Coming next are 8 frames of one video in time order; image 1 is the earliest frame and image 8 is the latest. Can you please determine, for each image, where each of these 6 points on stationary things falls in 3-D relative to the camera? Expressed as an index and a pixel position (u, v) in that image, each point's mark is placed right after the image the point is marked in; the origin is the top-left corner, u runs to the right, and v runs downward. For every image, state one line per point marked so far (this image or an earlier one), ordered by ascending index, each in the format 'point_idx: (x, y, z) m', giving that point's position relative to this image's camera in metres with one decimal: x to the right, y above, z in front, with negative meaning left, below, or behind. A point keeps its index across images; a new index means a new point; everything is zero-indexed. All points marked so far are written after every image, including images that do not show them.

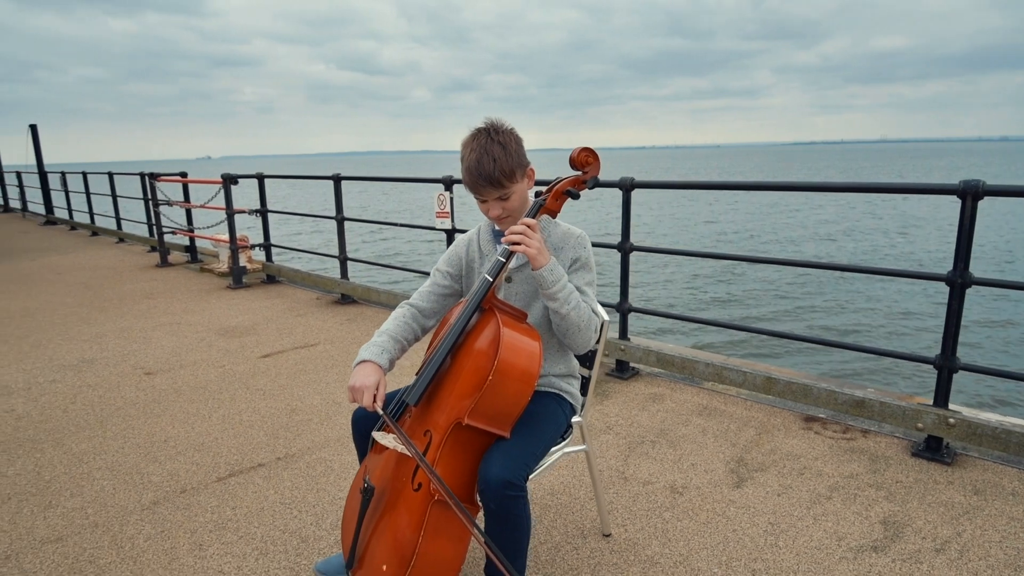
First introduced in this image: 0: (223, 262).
0: (-3.3, +0.3, +7.1) m
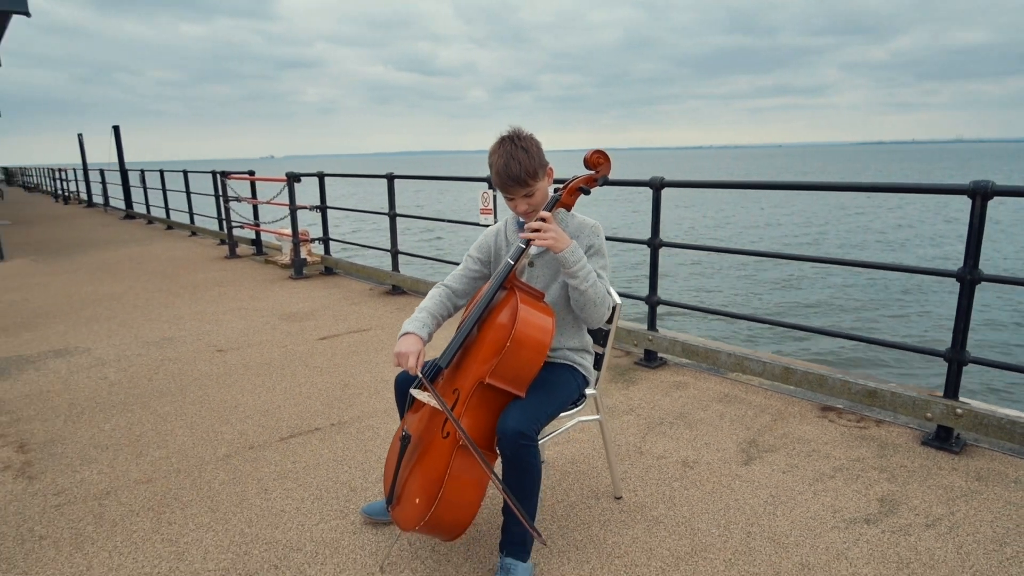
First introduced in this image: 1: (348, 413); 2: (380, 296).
0: (-2.8, +0.4, +7.6) m
1: (-0.9, -0.7, +3.3) m
2: (-1.3, -0.1, +5.9) m
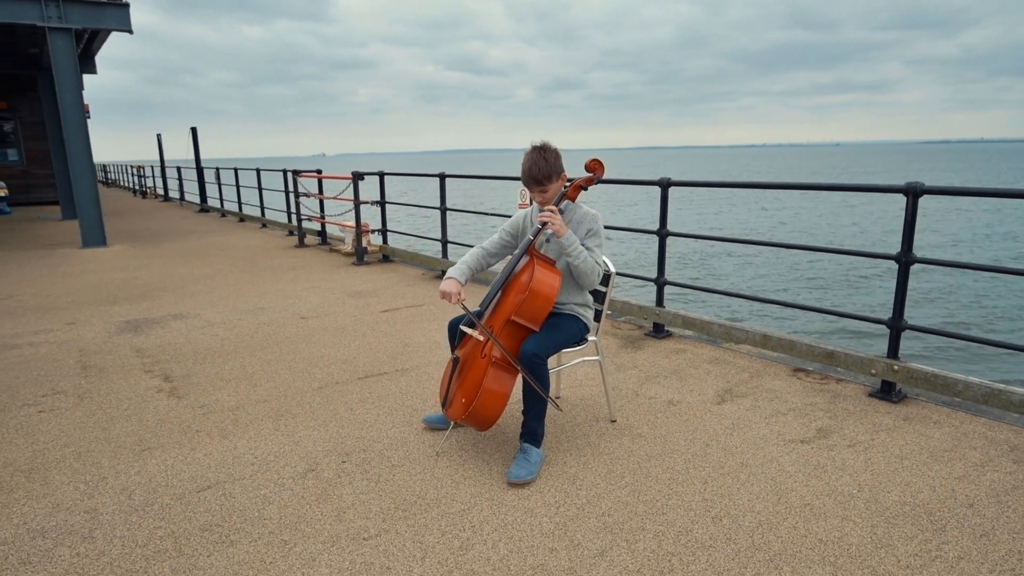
0: (-2.3, +0.6, +8.6) m
1: (-0.7, -0.5, +4.1) m
2: (-0.9, +0.1, +6.8) m
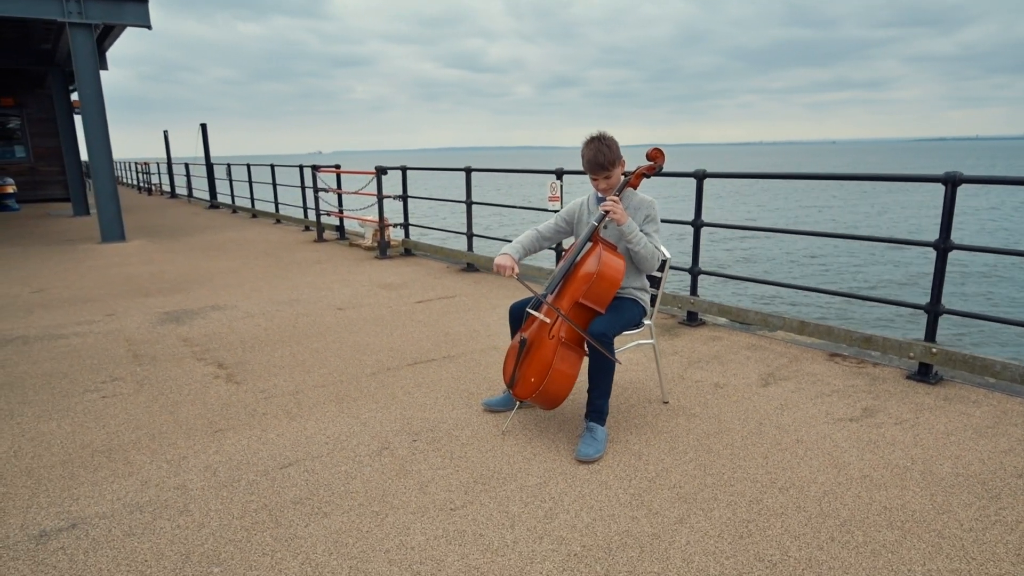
0: (-2.0, +0.7, +8.7) m
1: (-0.4, -0.4, +4.2) m
2: (-0.6, +0.2, +6.9) m
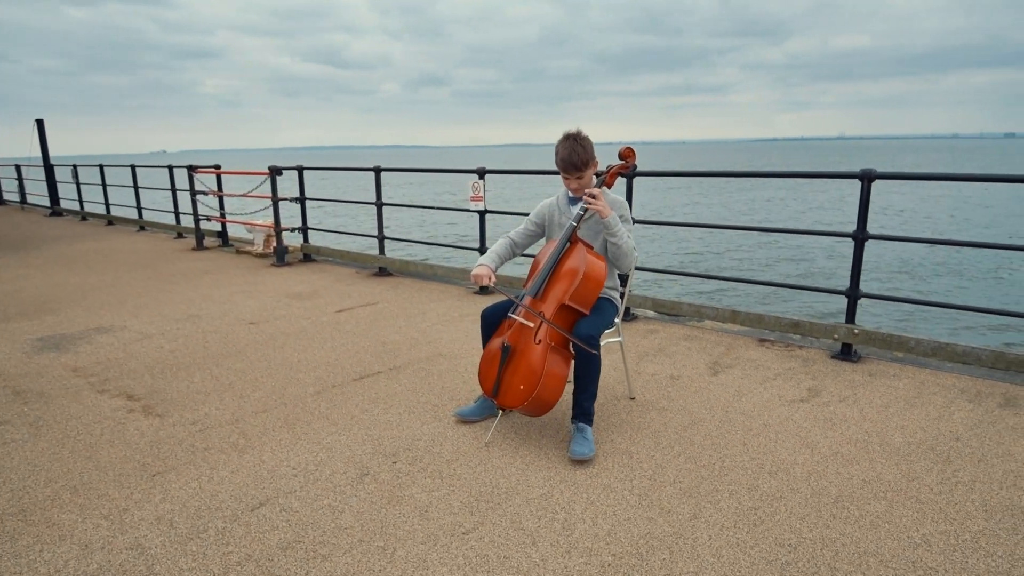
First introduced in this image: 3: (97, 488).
0: (-3.2, +0.6, +8.1) m
1: (-0.7, -0.5, +4.0) m
2: (-1.5, +0.1, +6.6) m
3: (-1.7, -0.8, +2.6) m
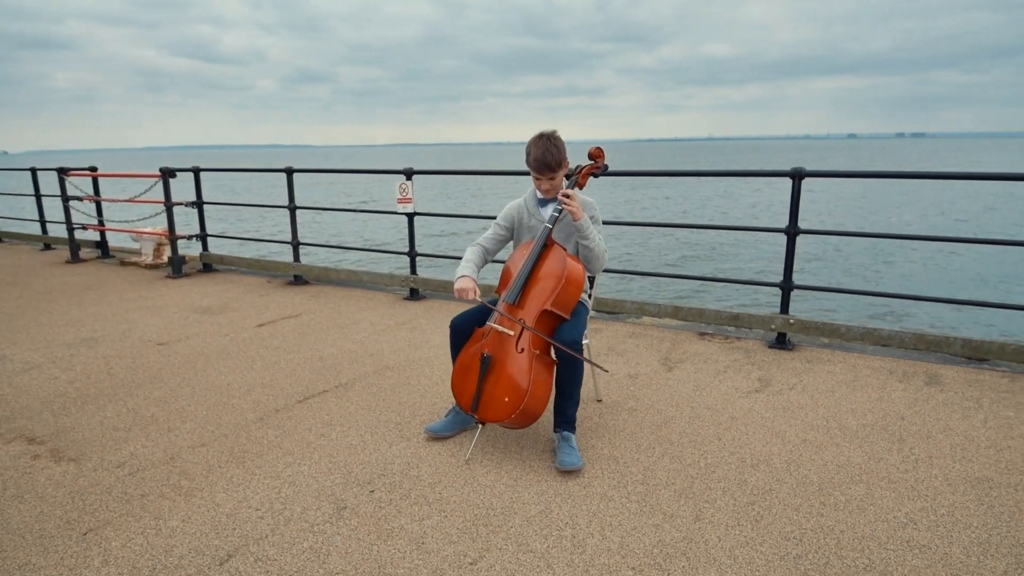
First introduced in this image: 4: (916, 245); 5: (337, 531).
0: (-4.2, +0.4, +7.3) m
1: (-1.0, -0.5, +3.7) m
2: (-2.2, 0.0, +6.1) m
3: (-1.7, -0.9, +2.1) m
4: (+9.7, +1.0, +15.0) m
5: (-0.6, -0.9, +2.2) m
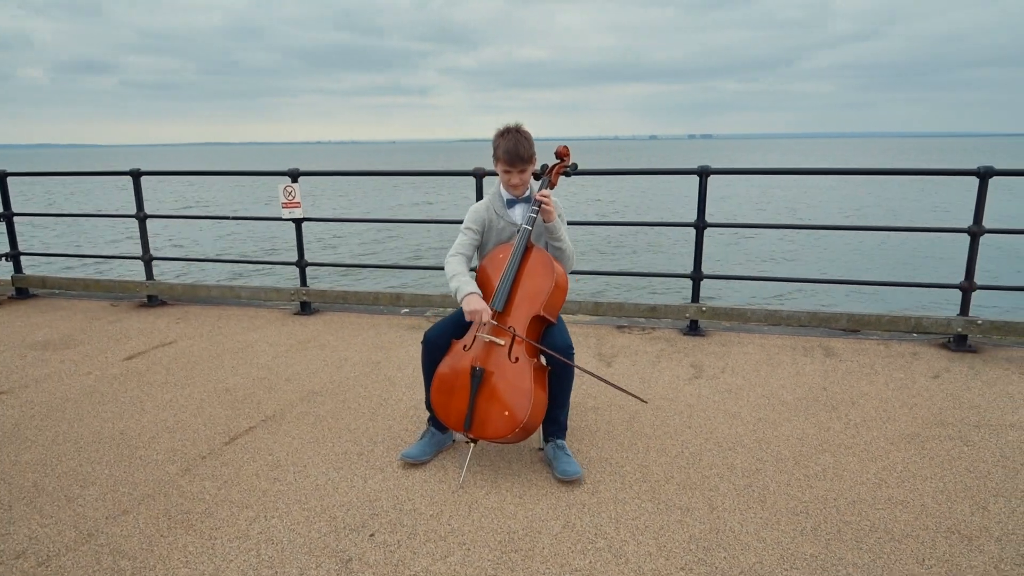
0: (-5.4, +0.1, +5.8) m
1: (-1.3, -0.6, +3.3) m
2: (-3.1, -0.2, +5.3) m
3: (-1.5, -1.0, +1.5) m
4: (+5.9, +1.5, +17.0) m
5: (-0.5, -0.9, +1.9) m
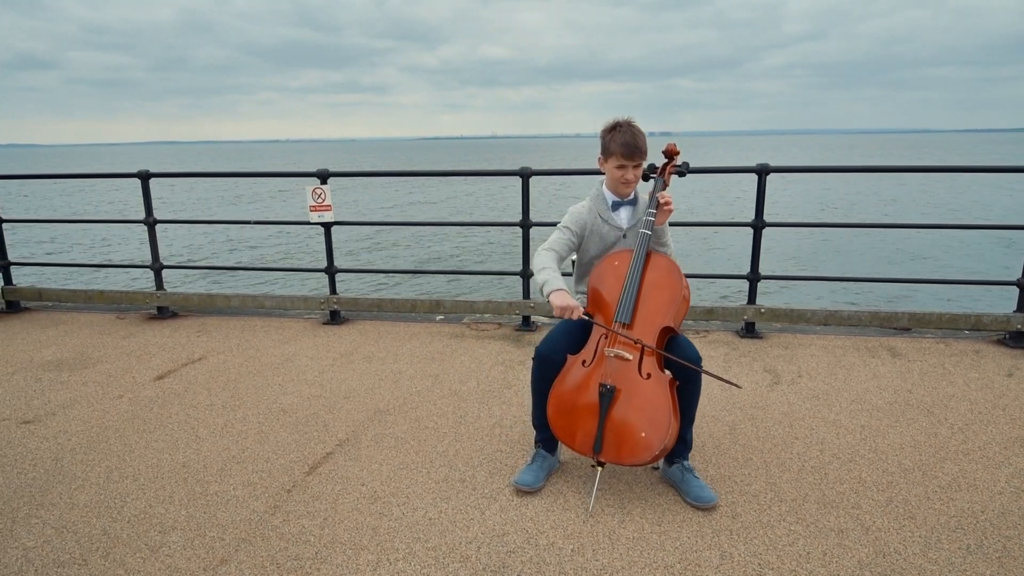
0: (-5.1, -0.1, +5.3) m
1: (-0.8, -0.7, +3.0) m
2: (-2.8, -0.3, +4.9) m
3: (-0.9, -1.1, +1.3) m
4: (+5.5, +1.6, +17.1) m
5: (0.0, -1.0, +1.7) m
